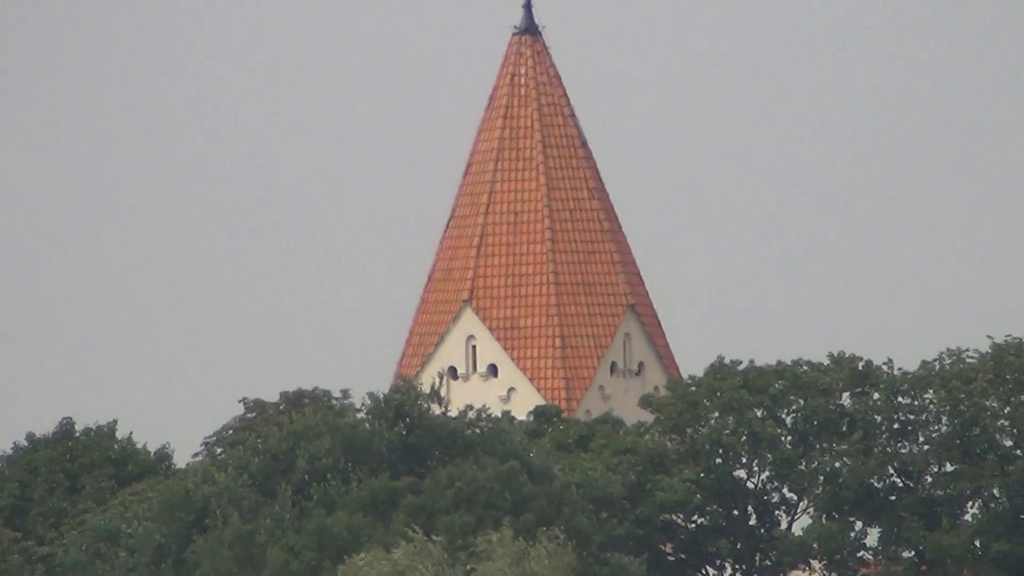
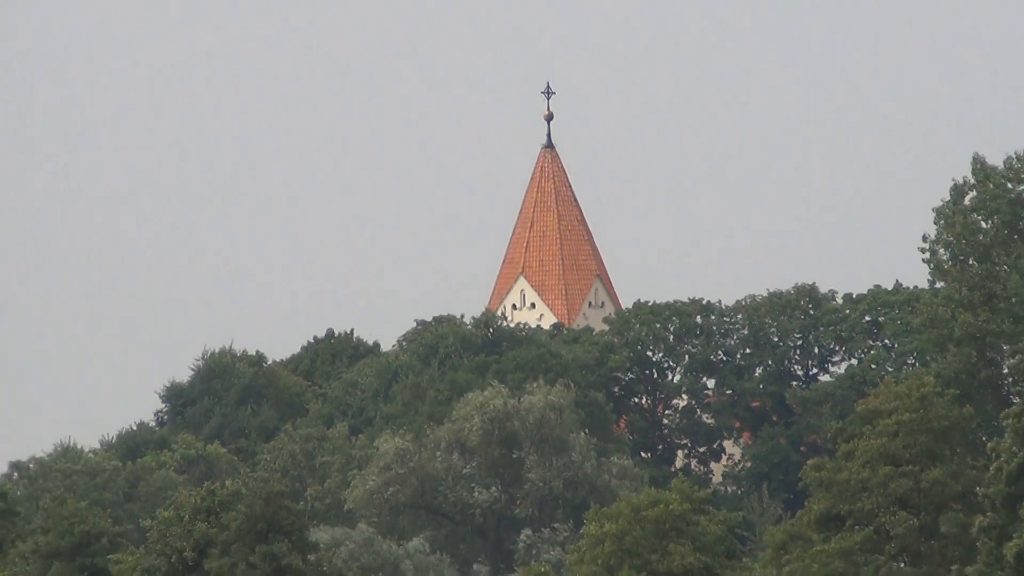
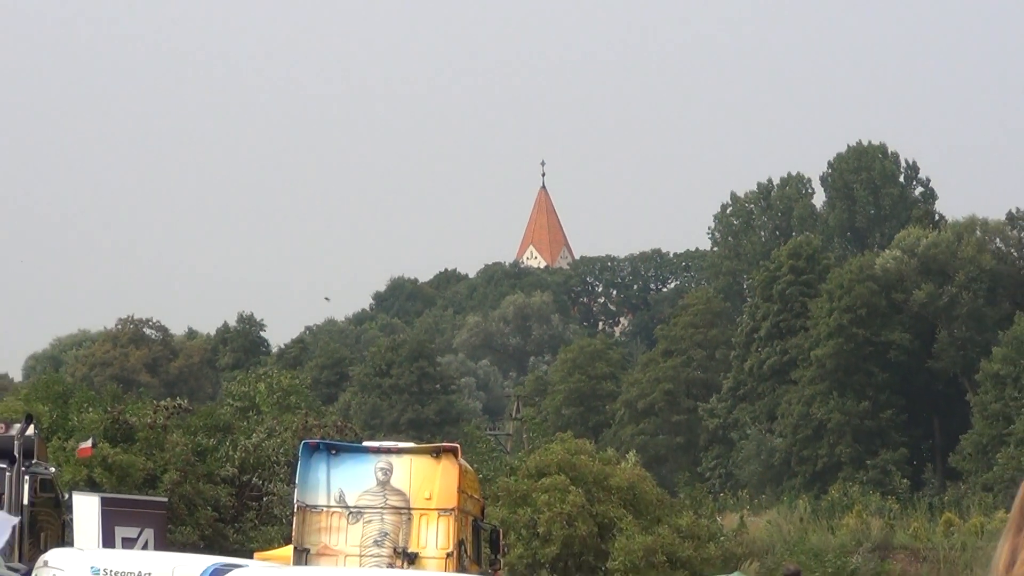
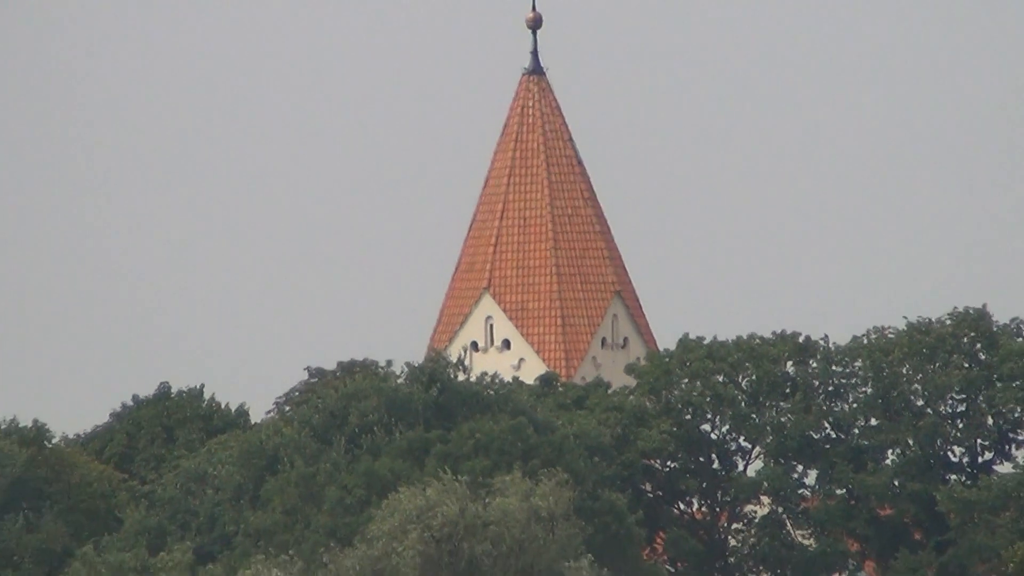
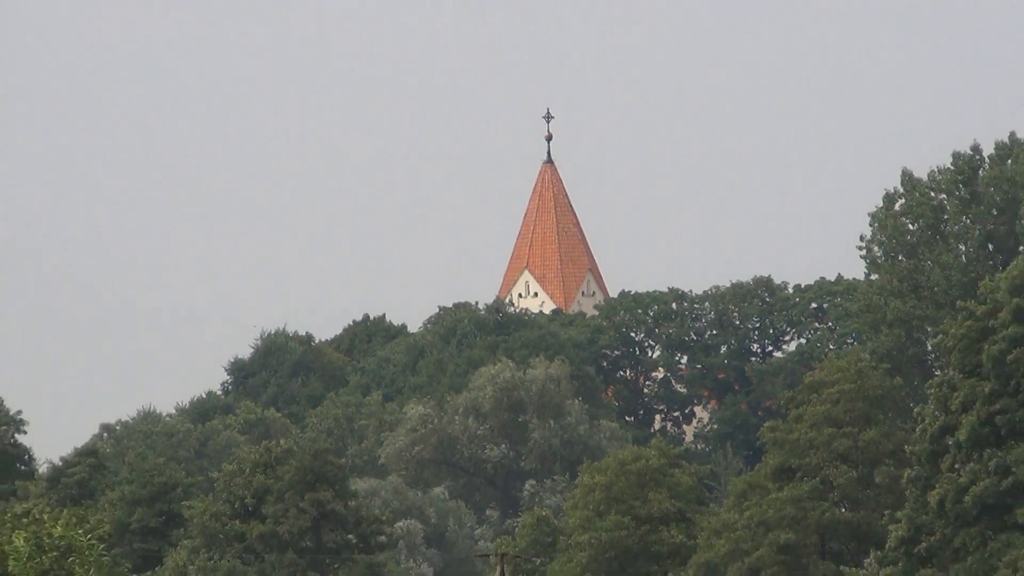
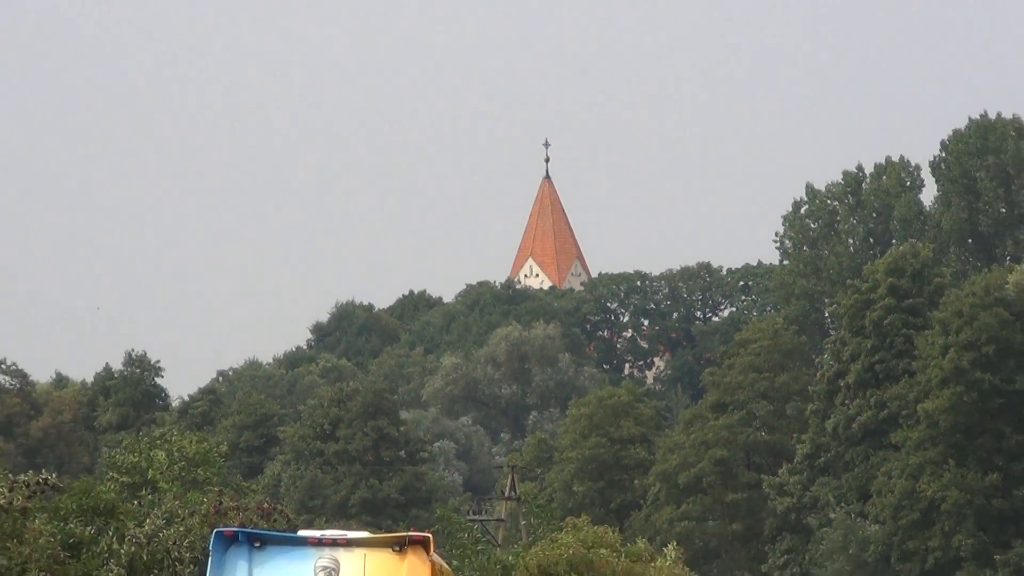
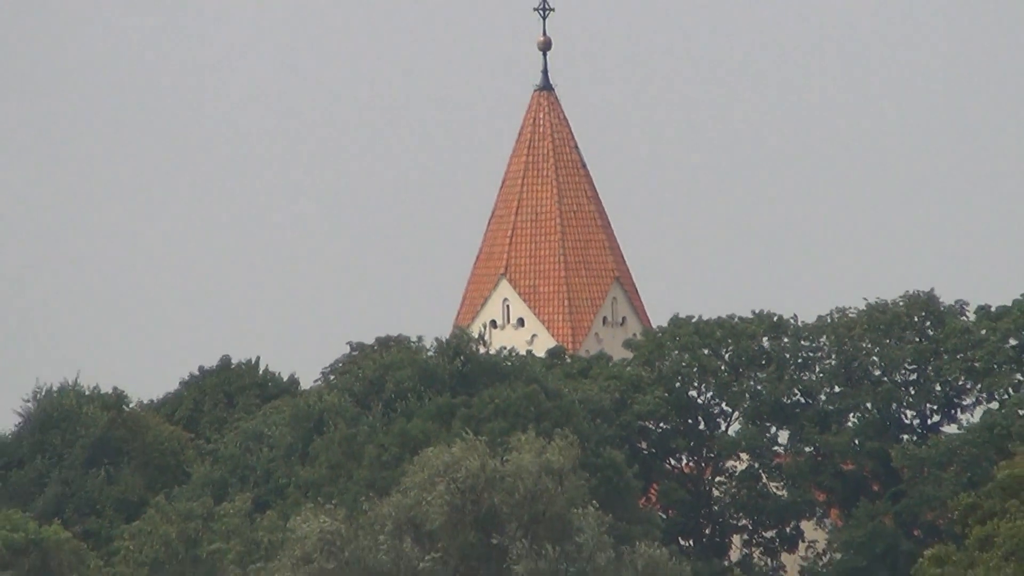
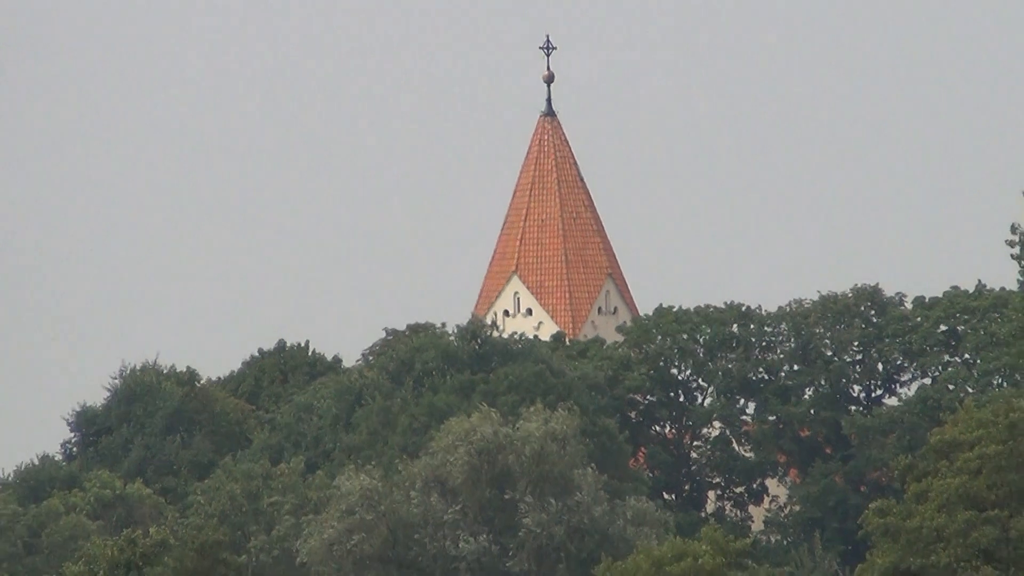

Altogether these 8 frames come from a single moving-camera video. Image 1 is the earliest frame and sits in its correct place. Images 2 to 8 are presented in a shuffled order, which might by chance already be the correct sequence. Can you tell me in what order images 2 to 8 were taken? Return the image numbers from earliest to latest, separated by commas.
4, 7, 8, 2, 5, 6, 3
